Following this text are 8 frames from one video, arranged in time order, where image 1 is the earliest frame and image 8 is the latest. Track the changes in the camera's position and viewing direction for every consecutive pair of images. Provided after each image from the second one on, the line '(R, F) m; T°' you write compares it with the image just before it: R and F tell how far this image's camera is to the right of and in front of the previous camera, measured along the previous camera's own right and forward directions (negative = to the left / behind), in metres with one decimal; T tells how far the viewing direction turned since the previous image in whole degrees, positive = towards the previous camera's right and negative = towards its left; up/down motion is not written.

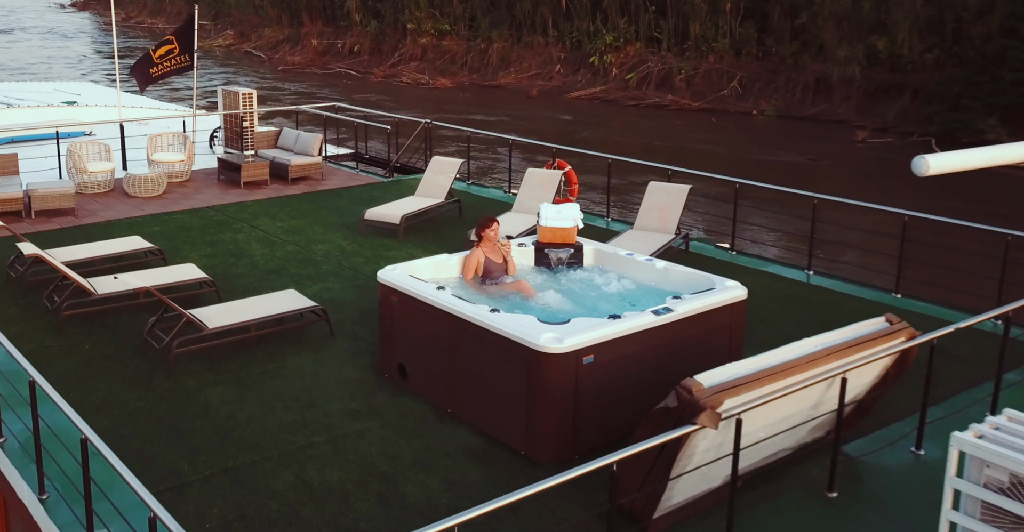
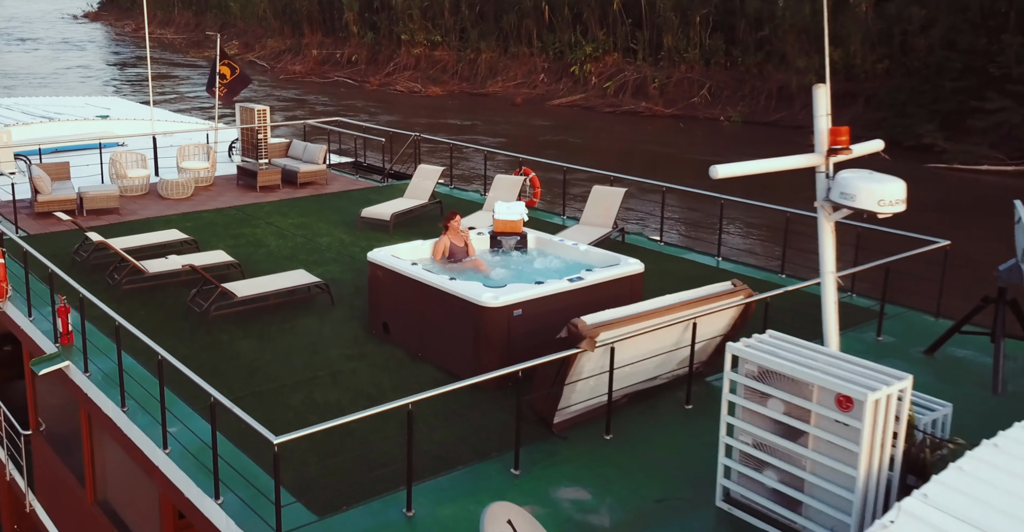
(+0.3, -1.7) m; 0°
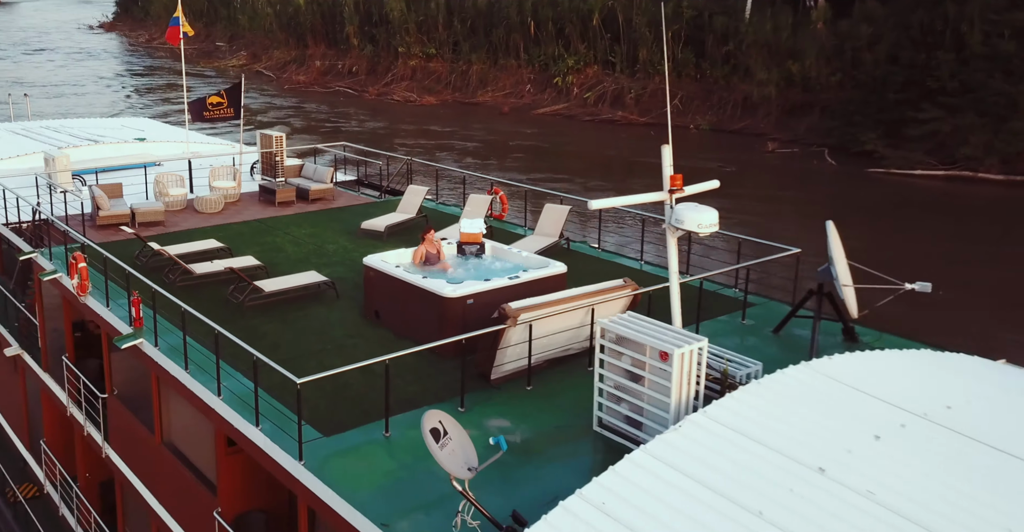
(+0.5, -2.4) m; 0°
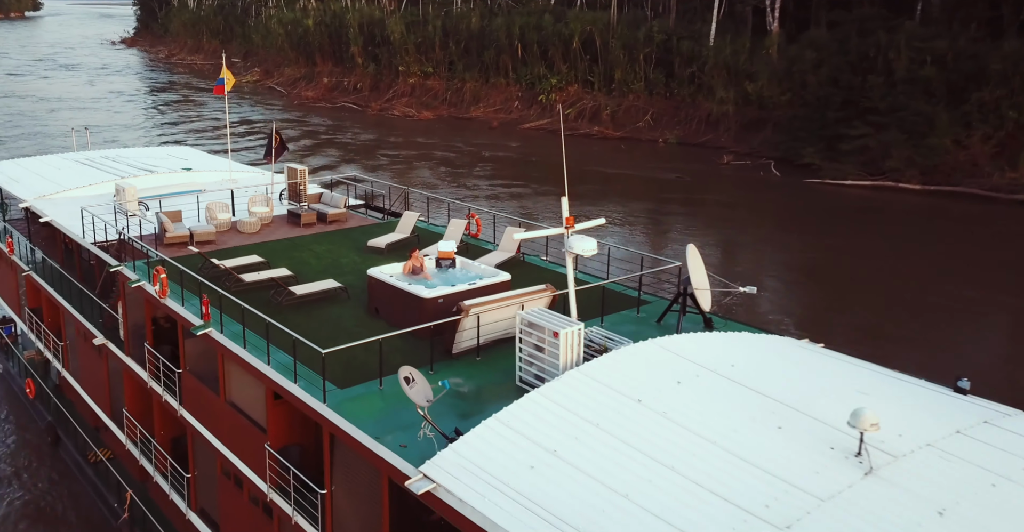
(+0.7, -3.4) m; 0°
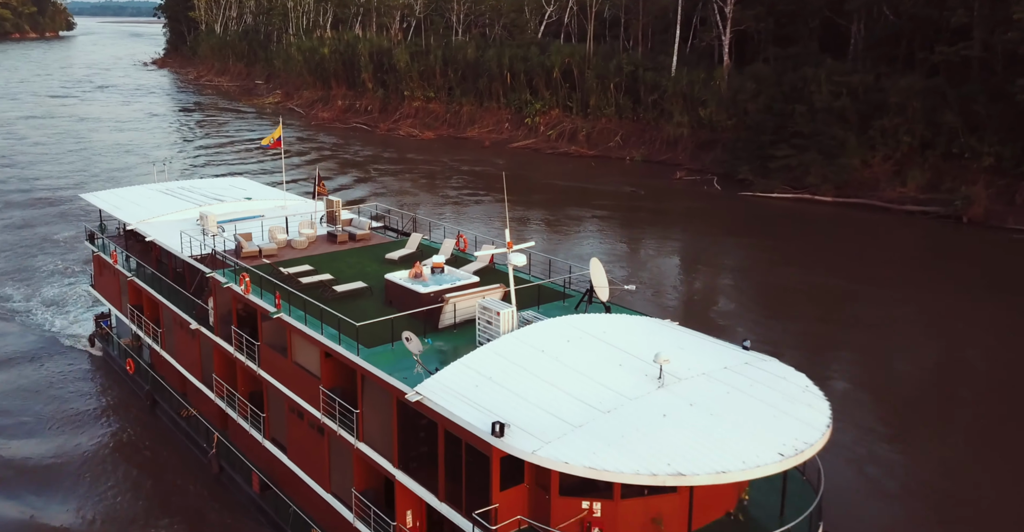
(+0.9, -5.5) m; -1°
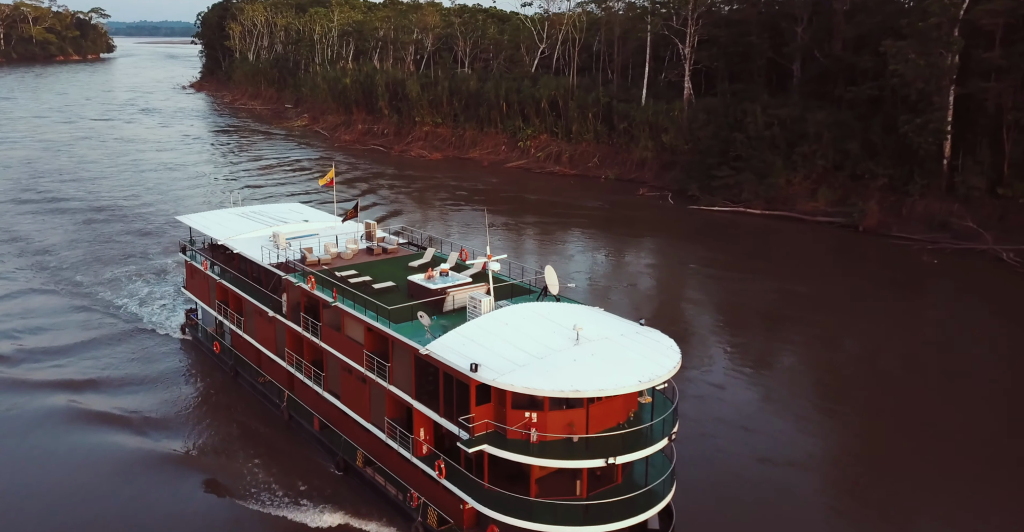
(+0.9, -7.5) m; -1°
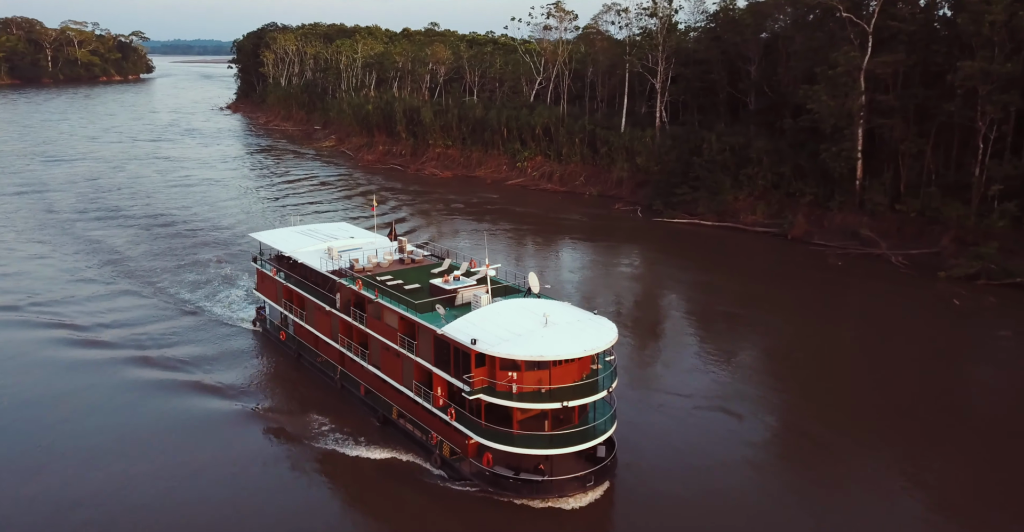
(+0.8, -8.6) m; -1°
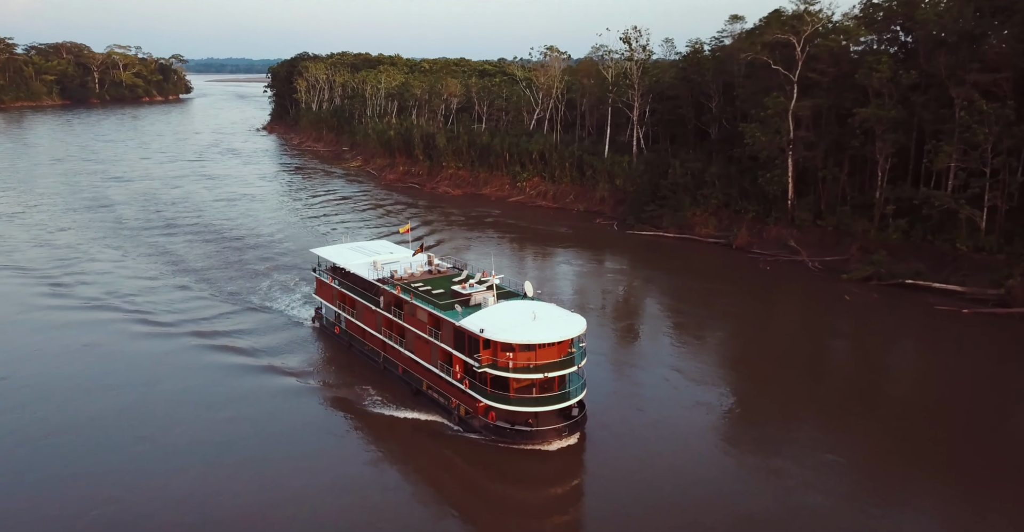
(+0.7, -10.9) m; -1°
